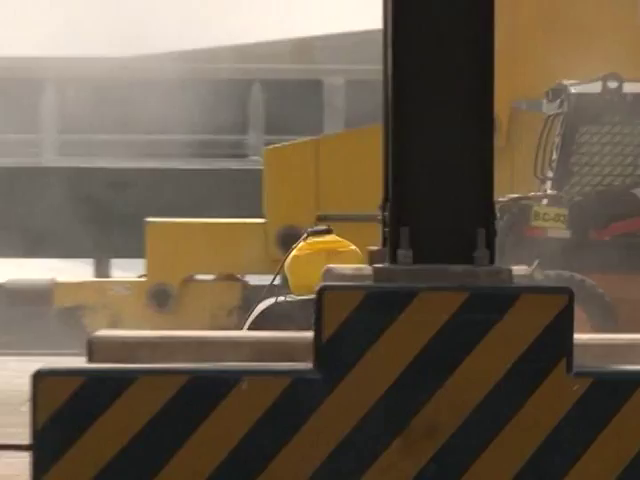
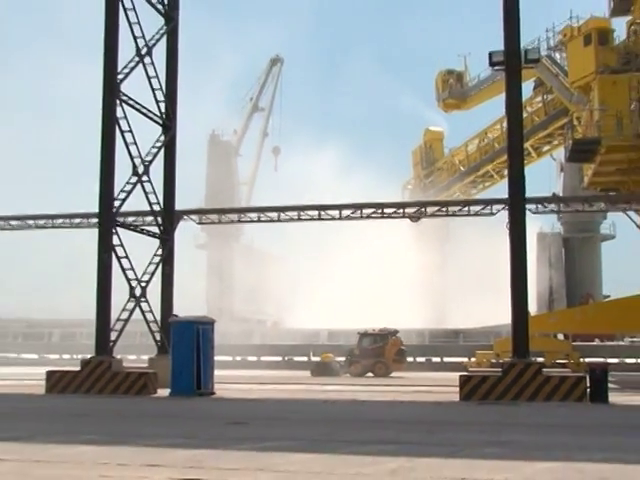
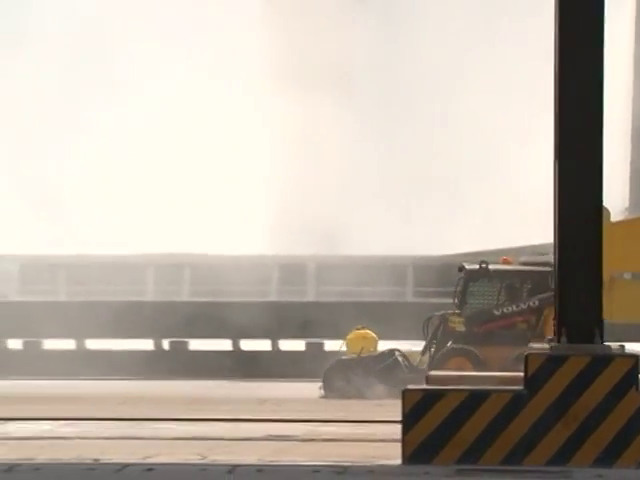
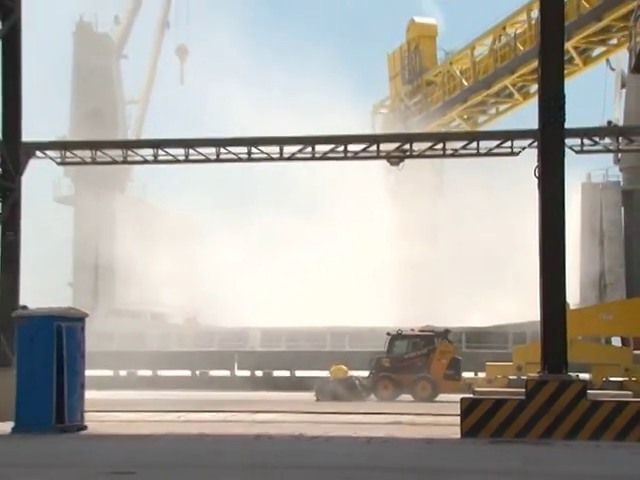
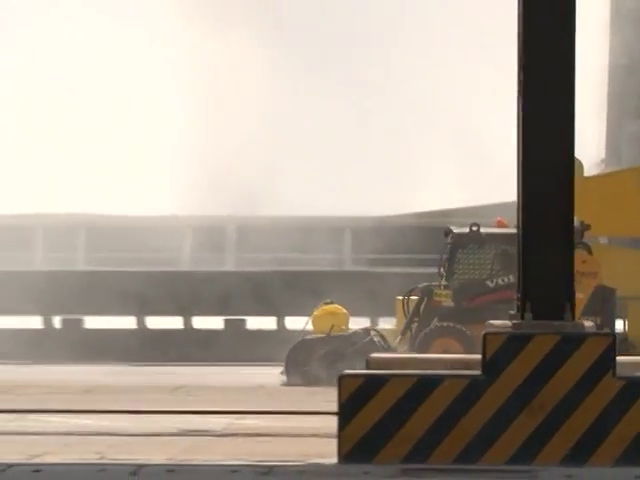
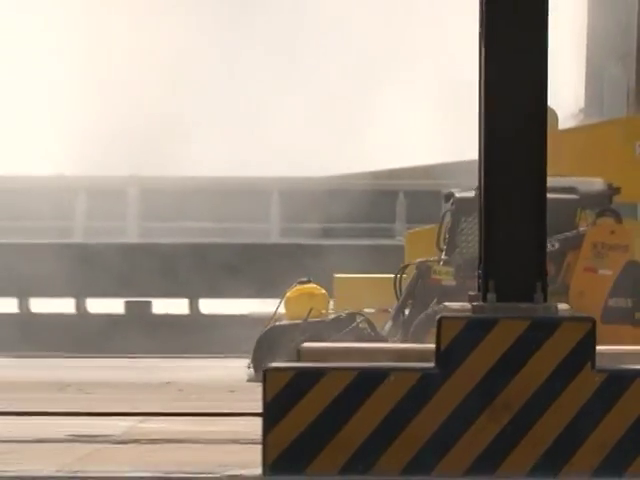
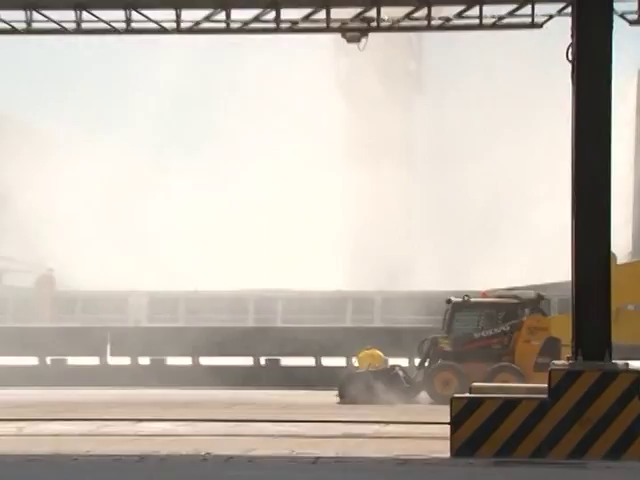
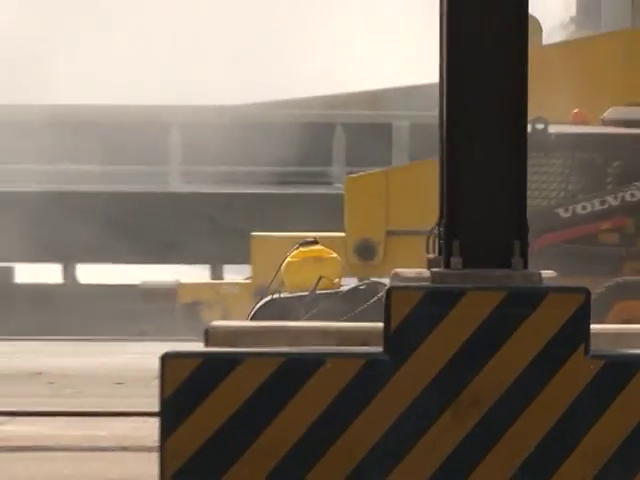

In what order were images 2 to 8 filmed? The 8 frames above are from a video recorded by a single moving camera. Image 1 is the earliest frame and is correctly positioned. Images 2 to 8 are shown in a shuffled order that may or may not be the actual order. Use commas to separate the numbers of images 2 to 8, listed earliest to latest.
8, 6, 5, 3, 7, 4, 2
